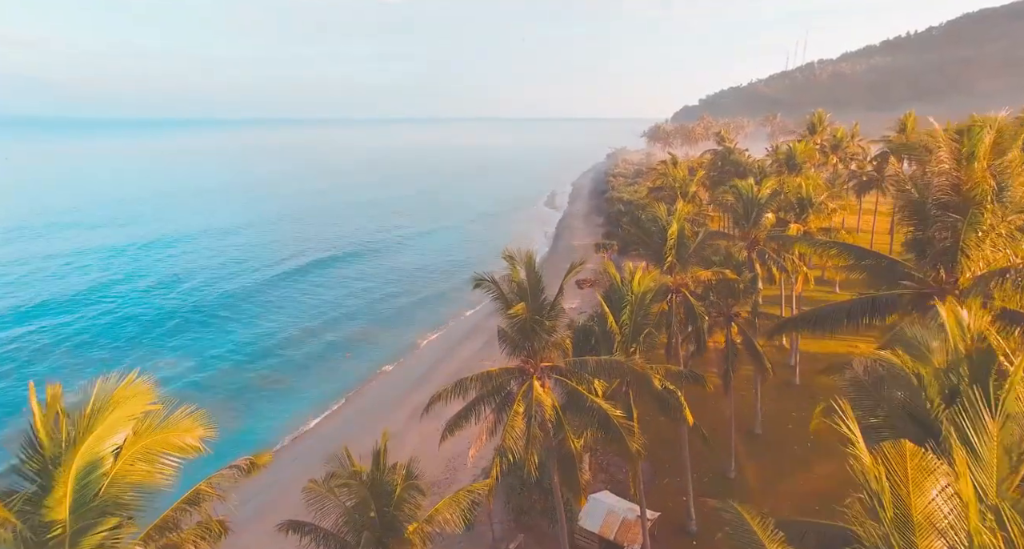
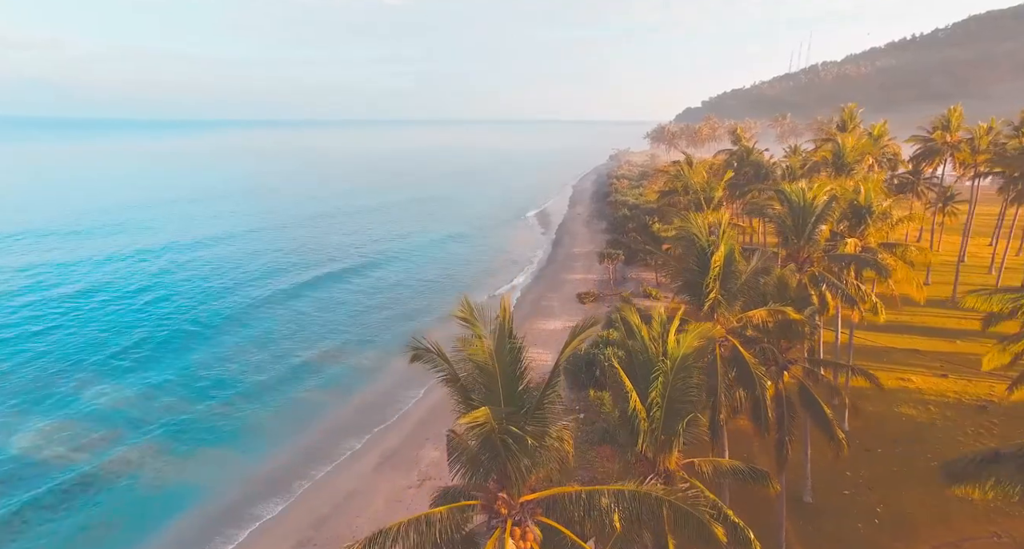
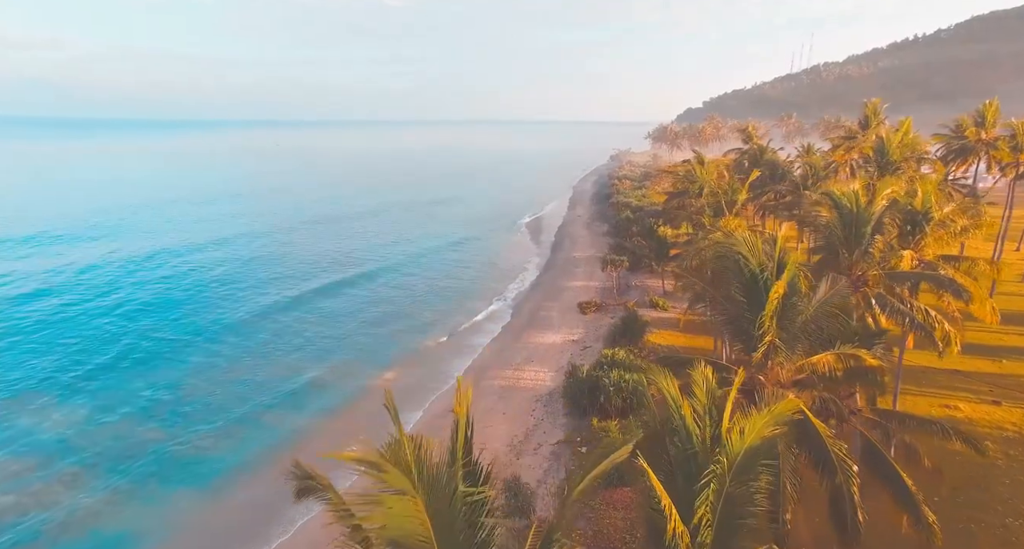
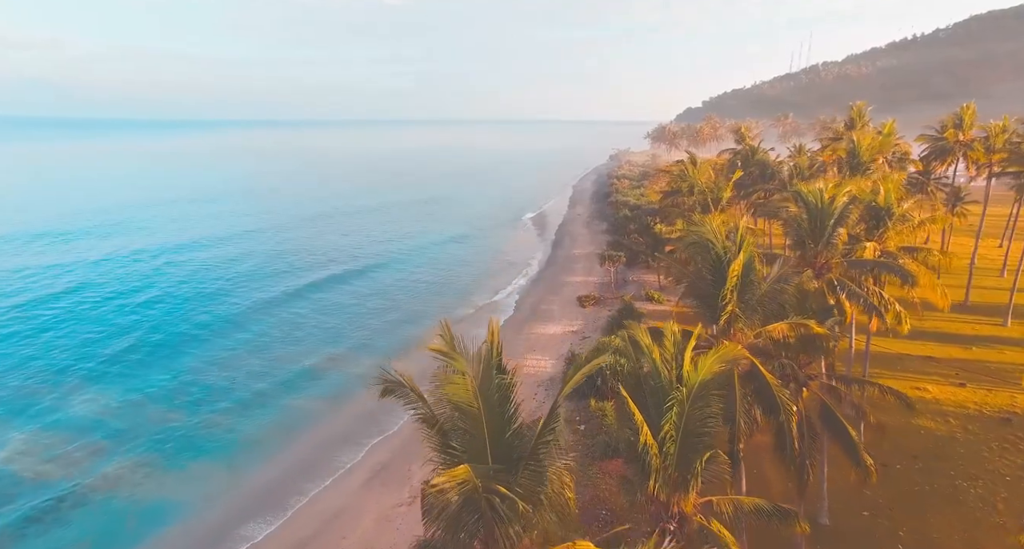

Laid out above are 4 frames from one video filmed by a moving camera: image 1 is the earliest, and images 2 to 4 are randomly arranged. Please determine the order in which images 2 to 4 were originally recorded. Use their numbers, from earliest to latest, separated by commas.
2, 4, 3
